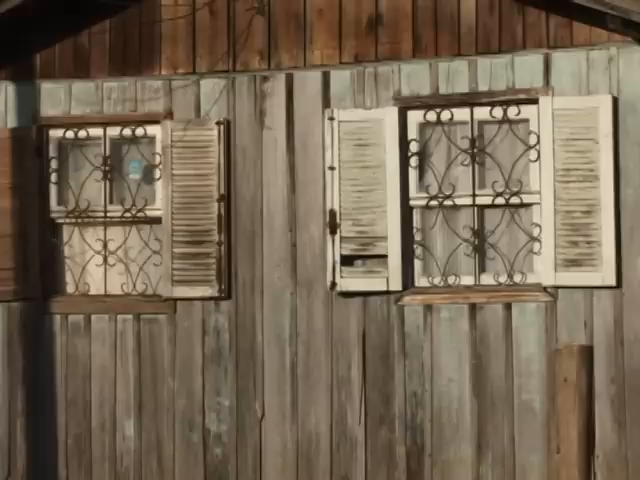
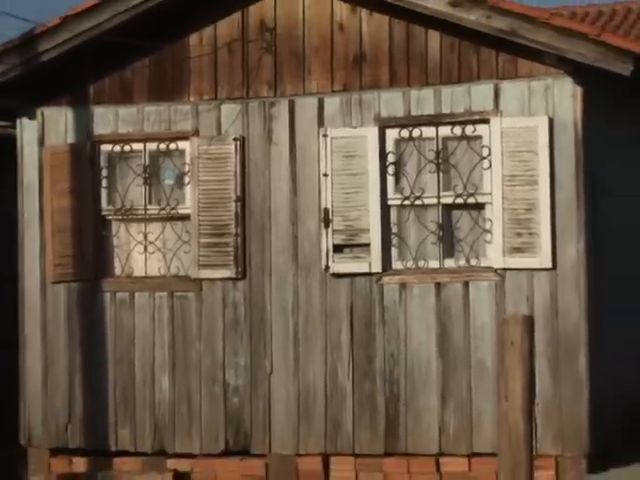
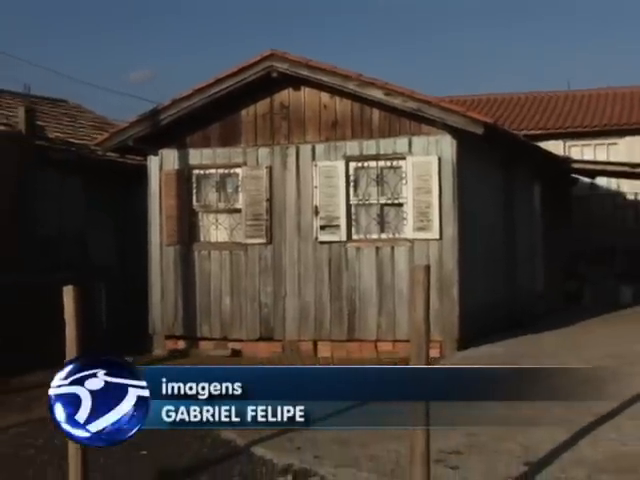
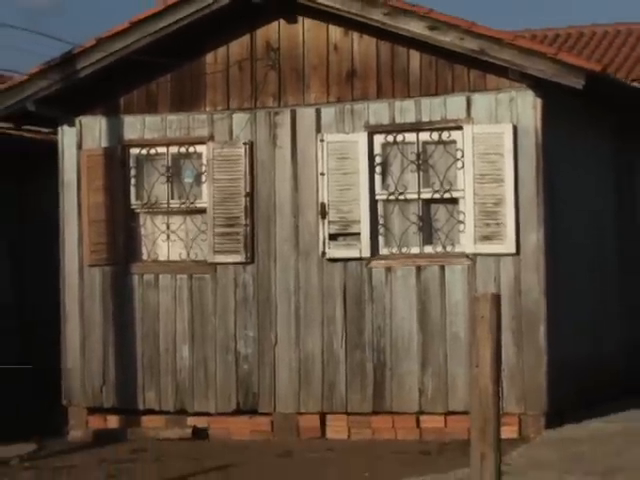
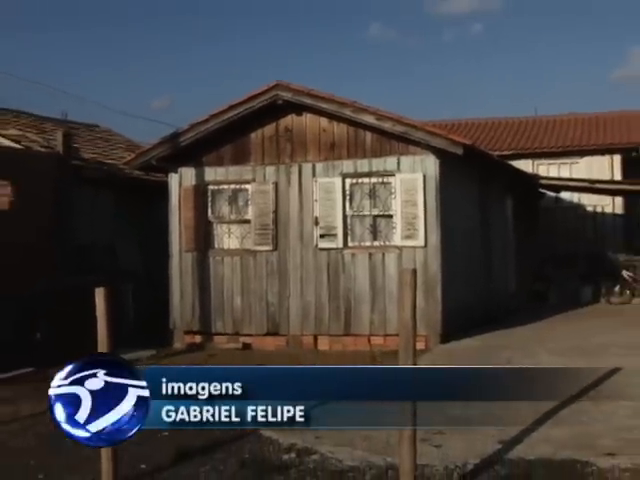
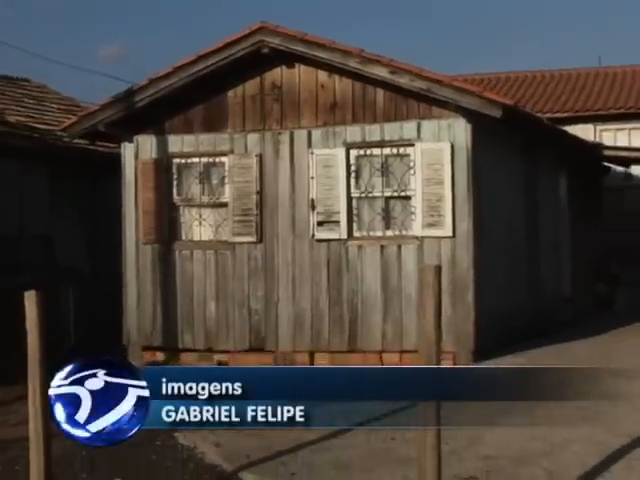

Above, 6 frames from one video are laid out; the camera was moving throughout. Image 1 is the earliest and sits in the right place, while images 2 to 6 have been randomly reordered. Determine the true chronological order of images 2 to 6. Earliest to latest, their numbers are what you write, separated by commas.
2, 4, 6, 3, 5
